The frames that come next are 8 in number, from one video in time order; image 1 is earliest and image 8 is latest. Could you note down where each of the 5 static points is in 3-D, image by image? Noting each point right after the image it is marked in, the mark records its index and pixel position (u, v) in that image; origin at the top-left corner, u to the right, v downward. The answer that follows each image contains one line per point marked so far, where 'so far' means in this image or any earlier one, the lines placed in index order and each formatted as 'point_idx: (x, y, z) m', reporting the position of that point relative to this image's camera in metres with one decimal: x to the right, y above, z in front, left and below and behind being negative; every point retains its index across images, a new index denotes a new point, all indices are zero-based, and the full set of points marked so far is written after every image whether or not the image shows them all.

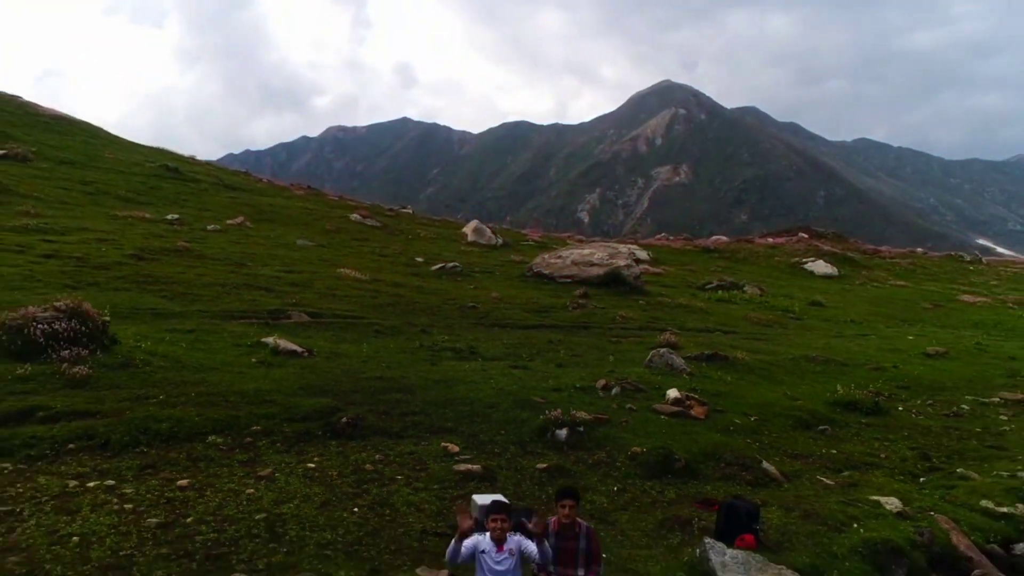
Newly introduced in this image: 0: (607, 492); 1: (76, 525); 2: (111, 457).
0: (+1.8, -3.7, +15.0) m
1: (-6.6, -3.5, +12.2) m
2: (-7.5, -3.0, +14.8) m
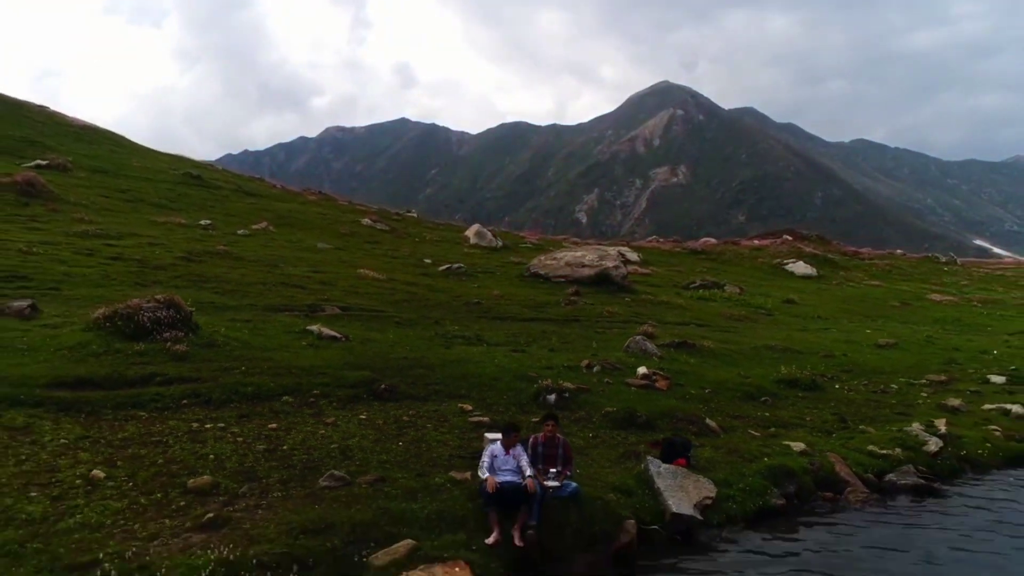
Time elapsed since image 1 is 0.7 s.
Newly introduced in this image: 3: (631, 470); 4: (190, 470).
0: (+1.8, -3.6, +20.0) m
1: (-6.6, -3.4, +17.3) m
2: (-7.5, -2.9, +19.9) m
3: (+2.6, -4.2, +17.6) m
4: (-6.5, -3.7, +16.0) m
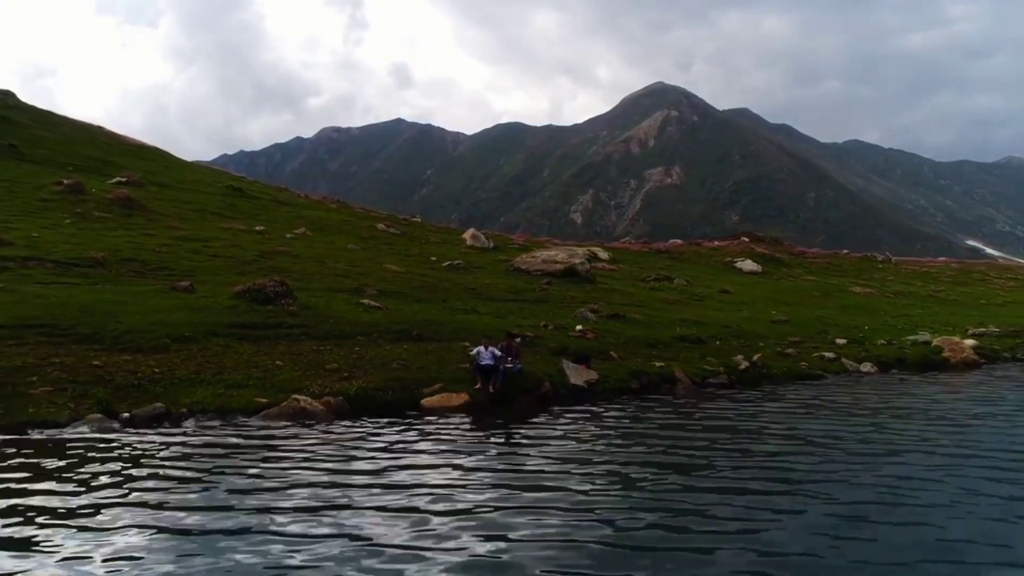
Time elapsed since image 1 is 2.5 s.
0: (+1.0, -2.9, +34.3) m
1: (-7.5, -2.7, +31.5) m
2: (-8.4, -2.2, +34.1) m
3: (+1.7, -3.5, +31.9) m
4: (-7.4, -2.9, +30.3) m
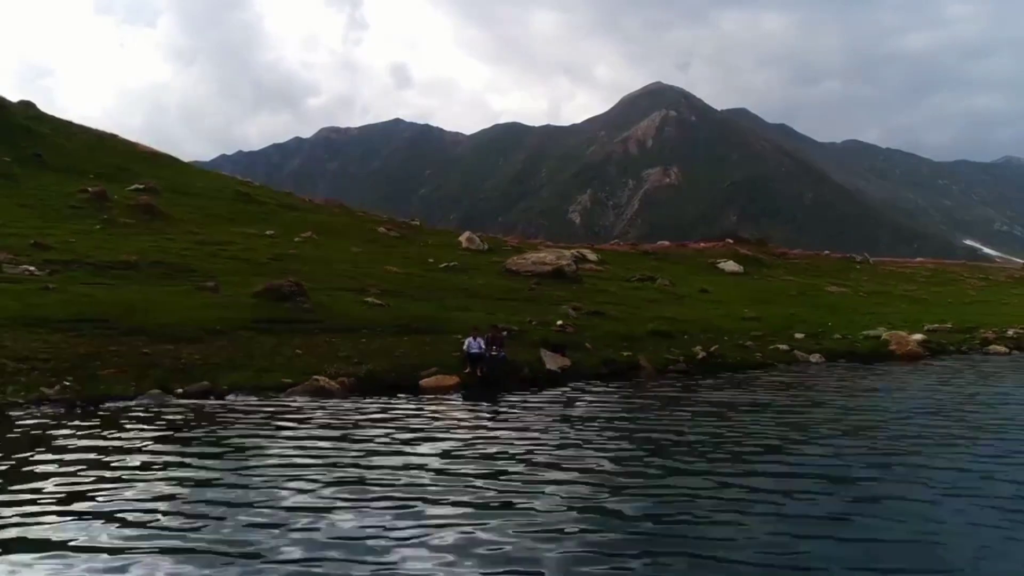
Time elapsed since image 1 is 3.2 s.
0: (+0.3, -2.9, +39.4) m
1: (-8.2, -2.7, +36.6) m
2: (-9.1, -2.2, +39.2) m
3: (+1.1, -3.5, +37.0) m
4: (-8.1, -2.9, +35.3) m
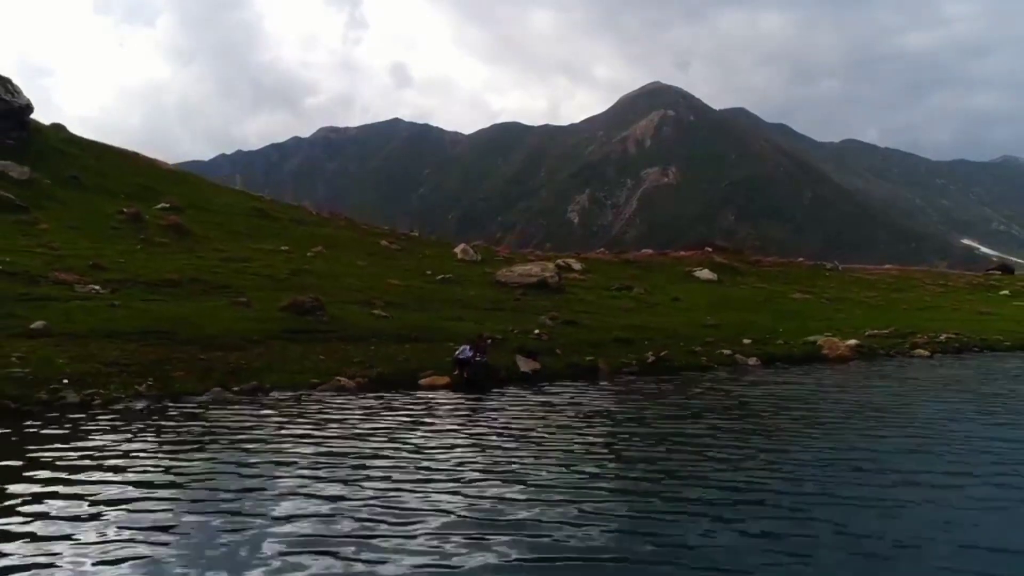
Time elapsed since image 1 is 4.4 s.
0: (-0.9, -3.9, +47.9) m
1: (-9.3, -3.7, +45.1) m
2: (-10.2, -3.2, +47.7) m
3: (-0.1, -4.5, +45.5) m
4: (-9.2, -3.9, +43.8) m
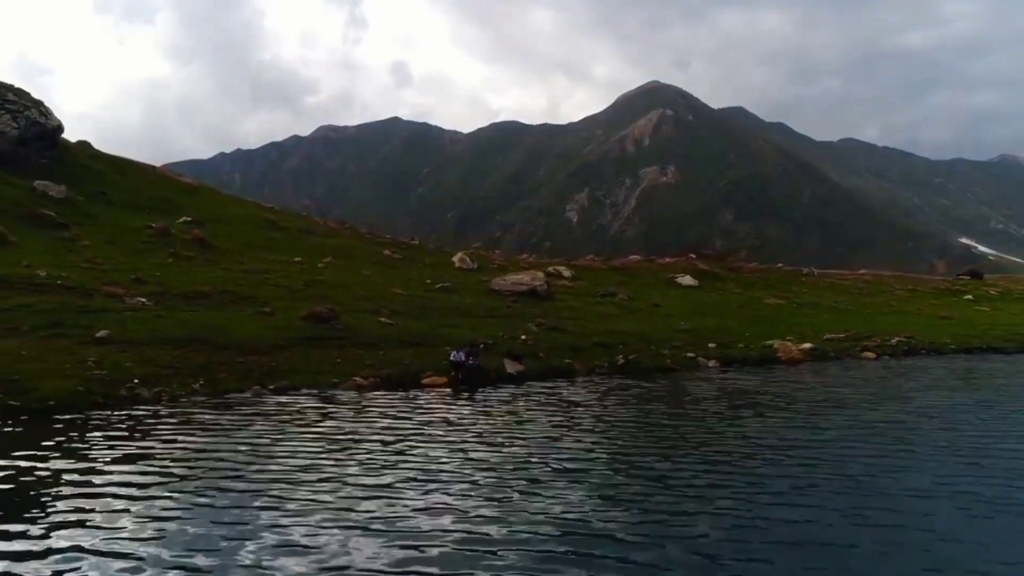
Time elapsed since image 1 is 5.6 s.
0: (-1.7, -4.8, +55.7) m
1: (-10.1, -4.6, +52.9) m
2: (-11.0, -4.1, +55.5) m
3: (-0.9, -5.4, +53.3) m
4: (-10.0, -4.9, +51.6) m
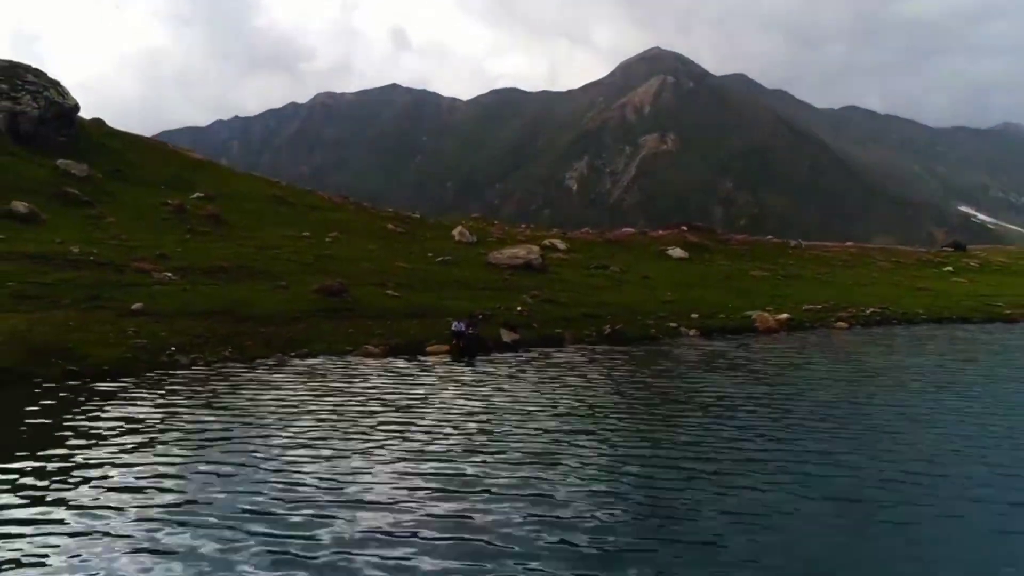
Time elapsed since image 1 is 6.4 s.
0: (-2.0, -2.9, +61.0) m
1: (-10.4, -2.8, +58.1) m
2: (-11.4, -2.2, +60.7) m
3: (-1.2, -3.6, +58.6) m
4: (-10.3, -3.1, +56.9) m
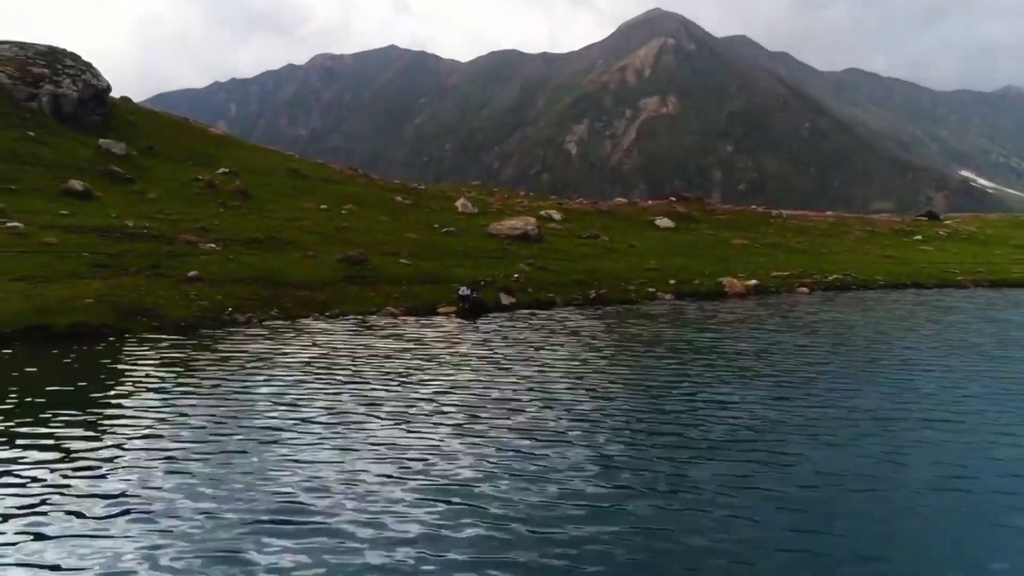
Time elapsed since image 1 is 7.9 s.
0: (-2.2, -0.1, +70.7) m
1: (-10.6, -0.2, +67.8) m
2: (-11.5, +0.6, +70.4) m
3: (-1.4, -0.9, +68.3) m
4: (-10.5, -0.5, +66.6) m
